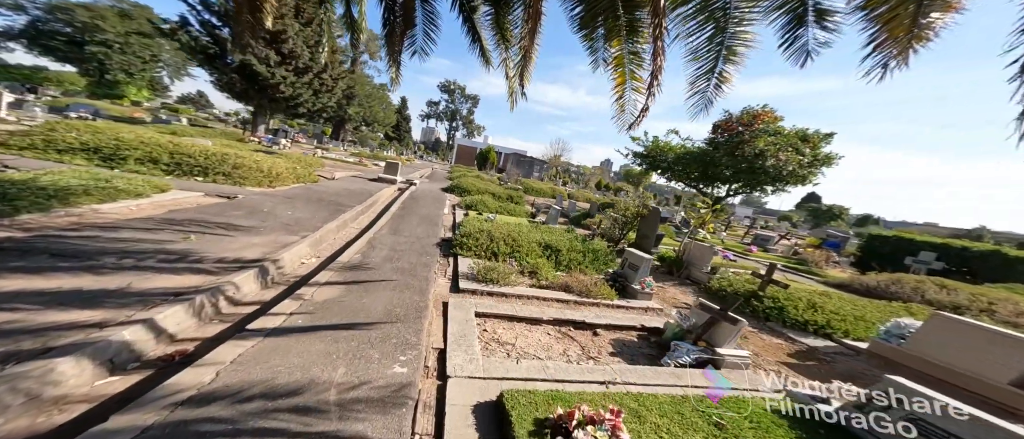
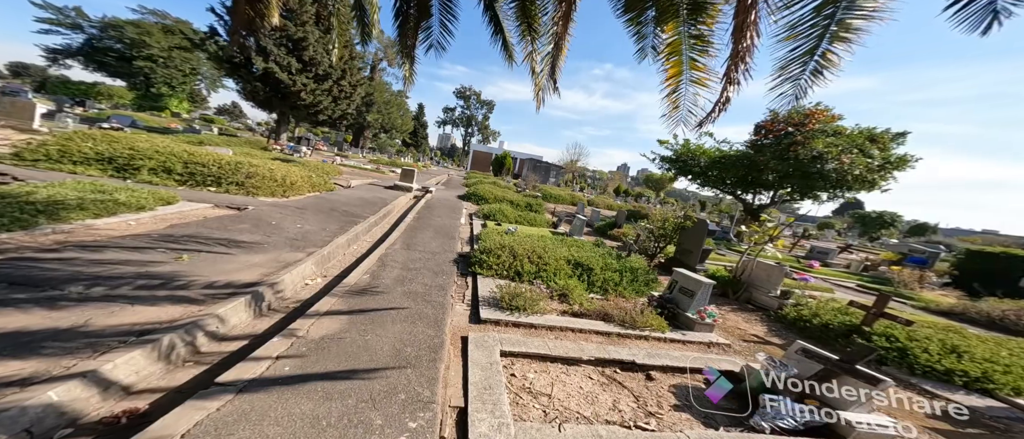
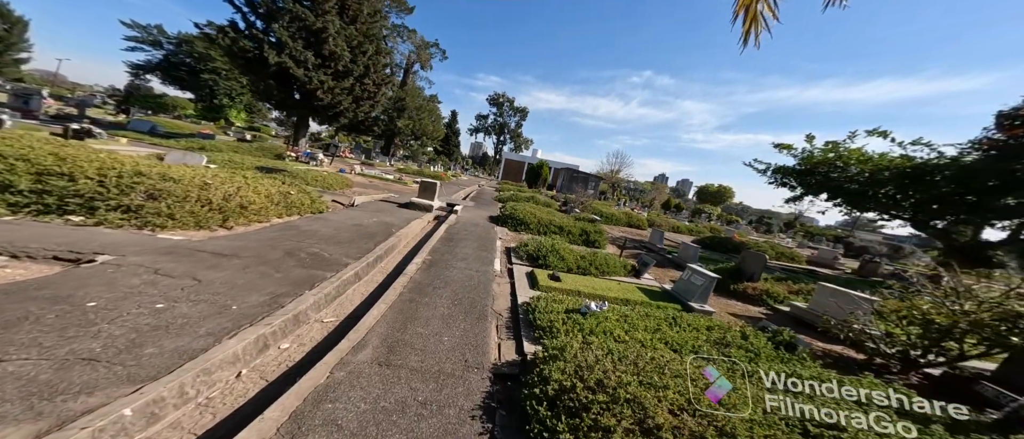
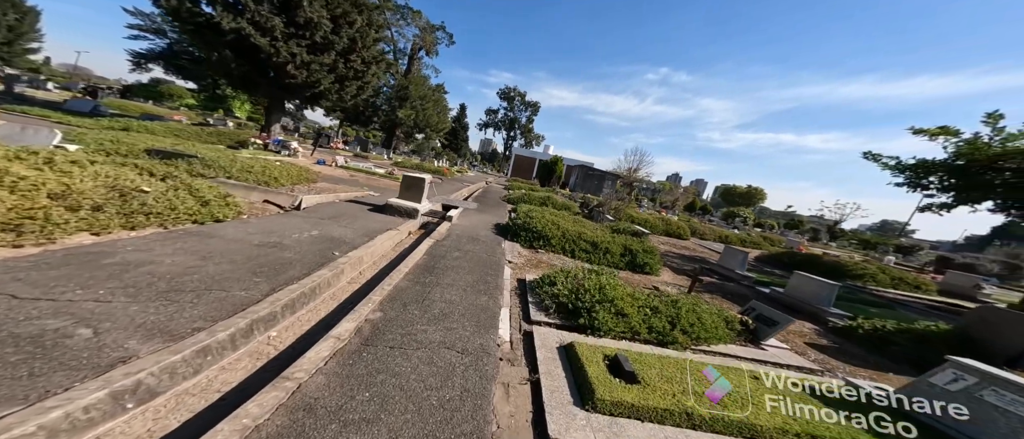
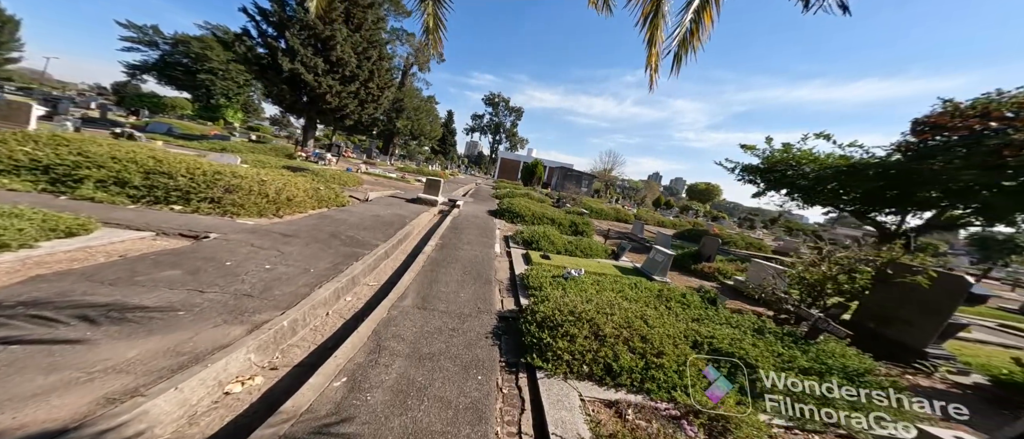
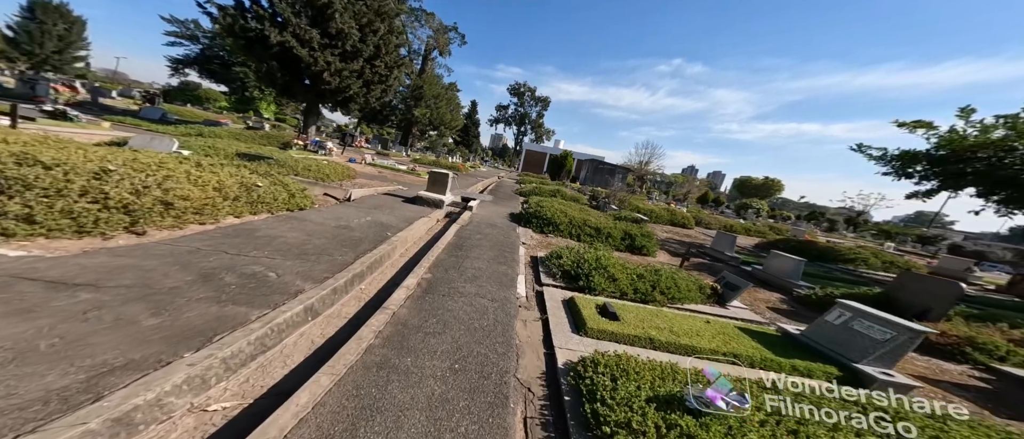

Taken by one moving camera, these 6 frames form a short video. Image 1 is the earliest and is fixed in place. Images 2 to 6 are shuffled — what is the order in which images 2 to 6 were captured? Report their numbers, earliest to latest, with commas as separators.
2, 5, 3, 6, 4
